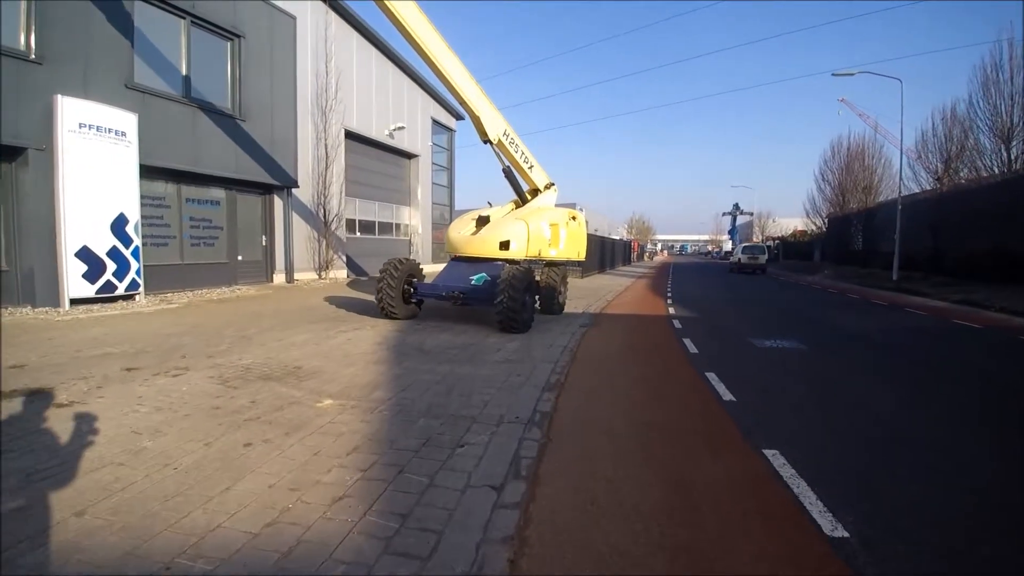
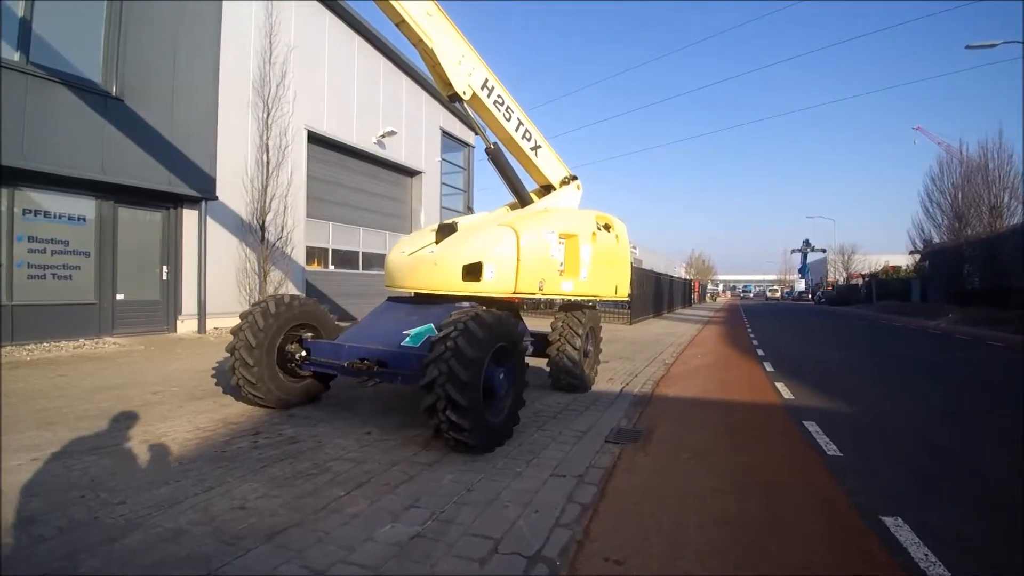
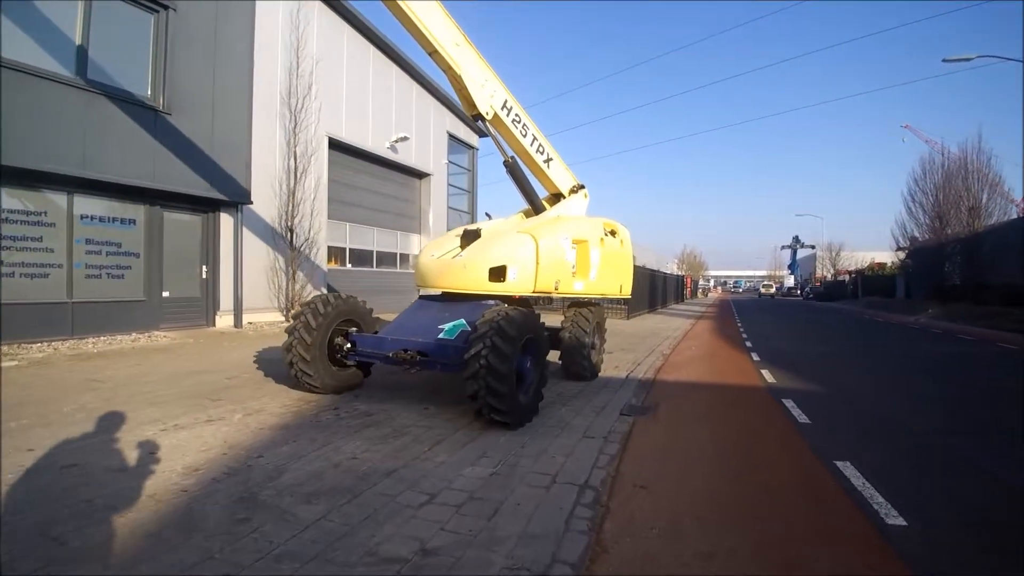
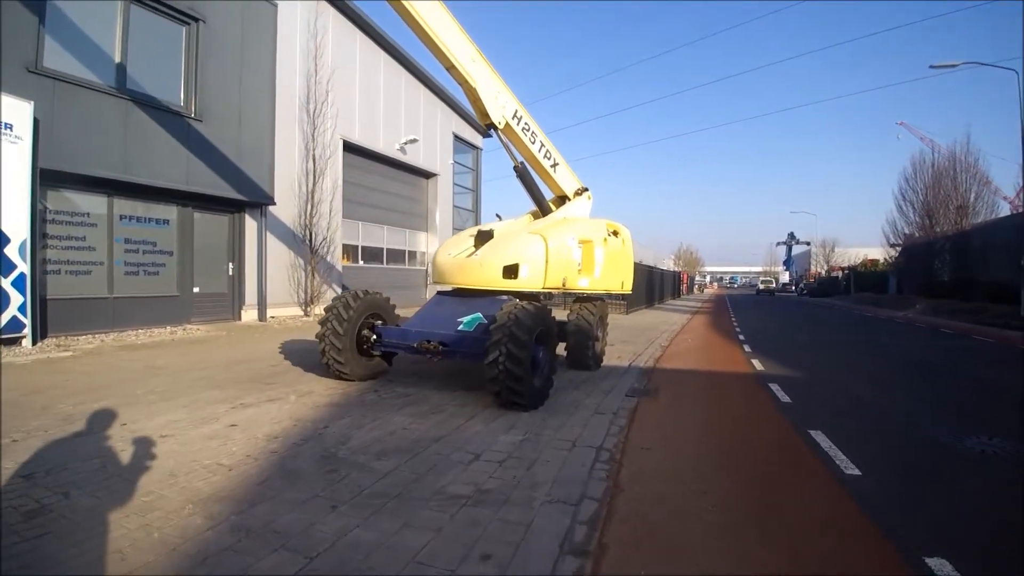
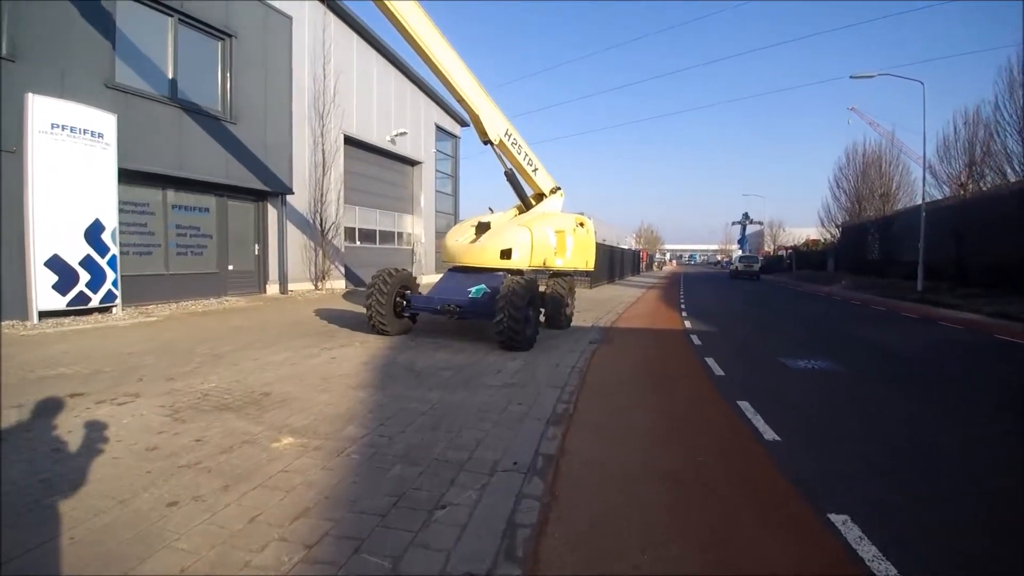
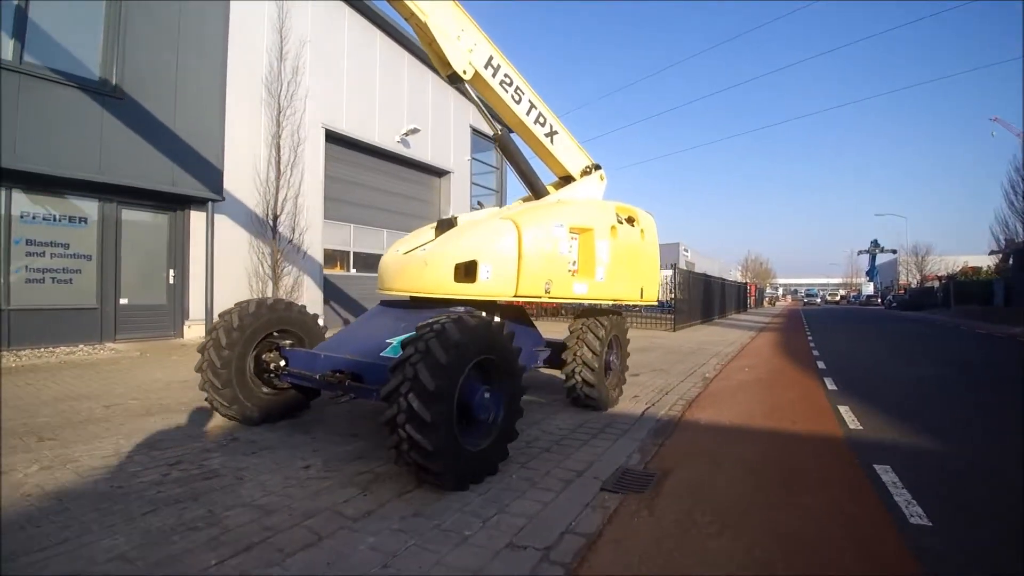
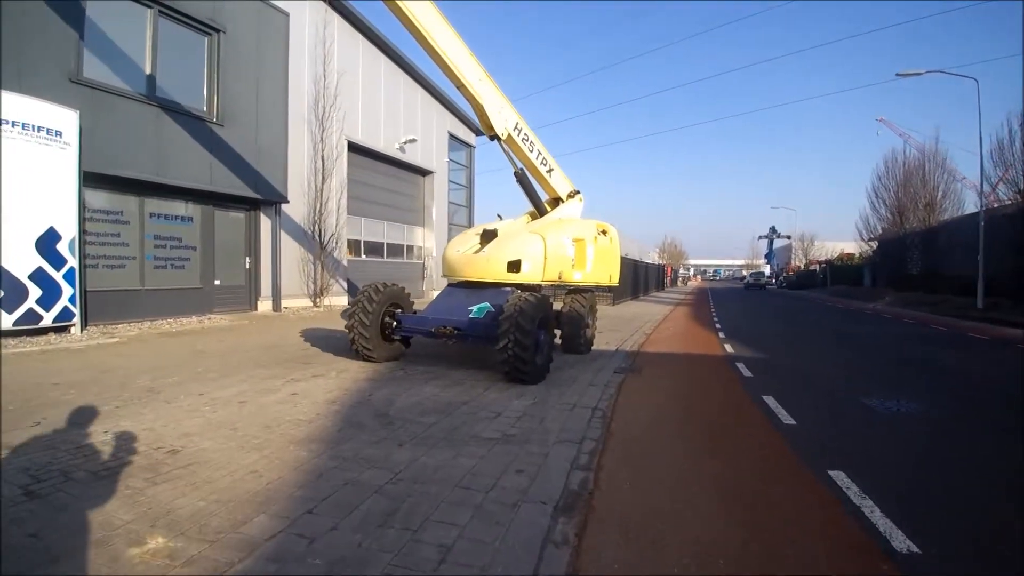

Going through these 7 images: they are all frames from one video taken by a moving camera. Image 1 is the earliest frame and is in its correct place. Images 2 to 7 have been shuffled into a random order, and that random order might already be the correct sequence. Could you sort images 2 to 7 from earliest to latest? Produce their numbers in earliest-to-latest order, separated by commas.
5, 7, 4, 3, 2, 6
